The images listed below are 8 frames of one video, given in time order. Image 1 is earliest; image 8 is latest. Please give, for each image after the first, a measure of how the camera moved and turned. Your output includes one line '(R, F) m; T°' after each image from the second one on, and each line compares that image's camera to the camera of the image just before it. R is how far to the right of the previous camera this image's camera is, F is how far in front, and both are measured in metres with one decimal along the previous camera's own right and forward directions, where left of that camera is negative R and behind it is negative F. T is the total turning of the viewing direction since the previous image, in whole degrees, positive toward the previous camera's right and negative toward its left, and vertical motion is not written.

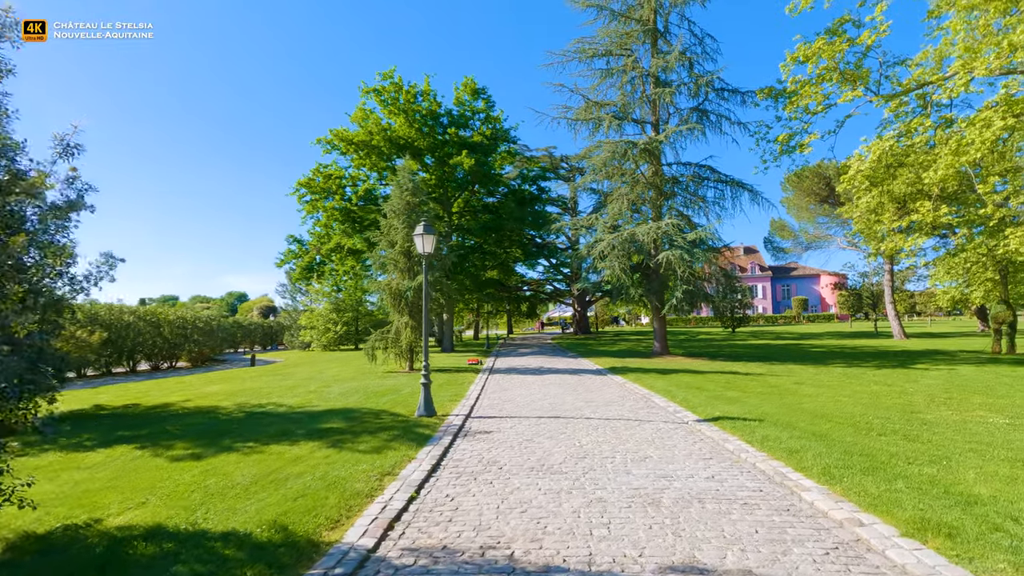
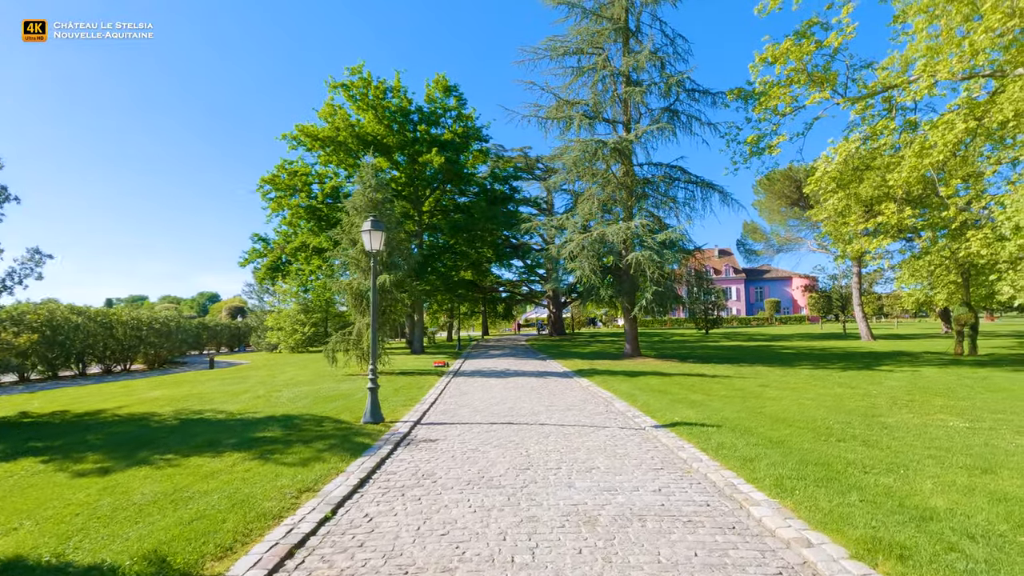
(+0.4, +0.4) m; +2°
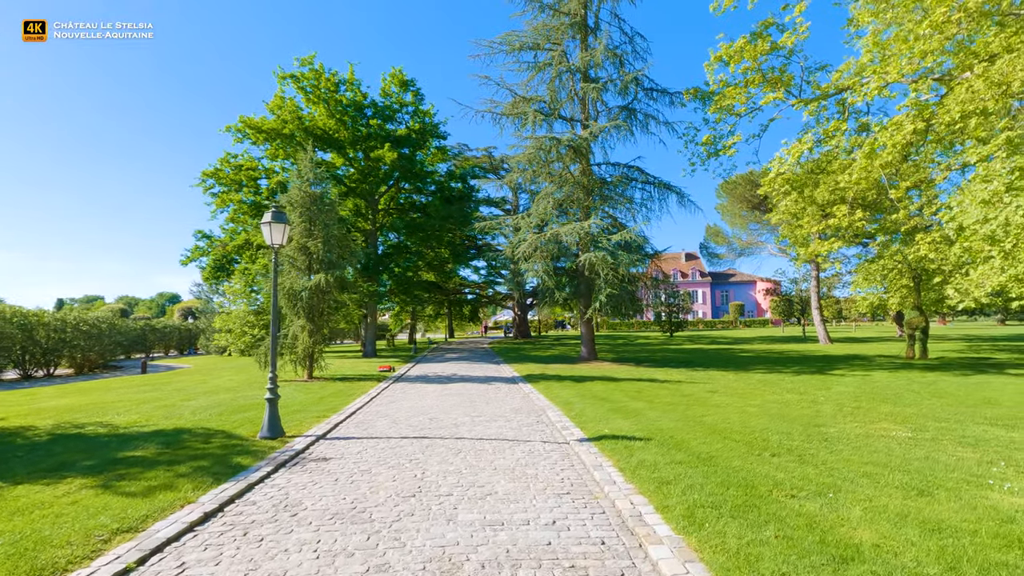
(+0.7, +0.6) m; +3°
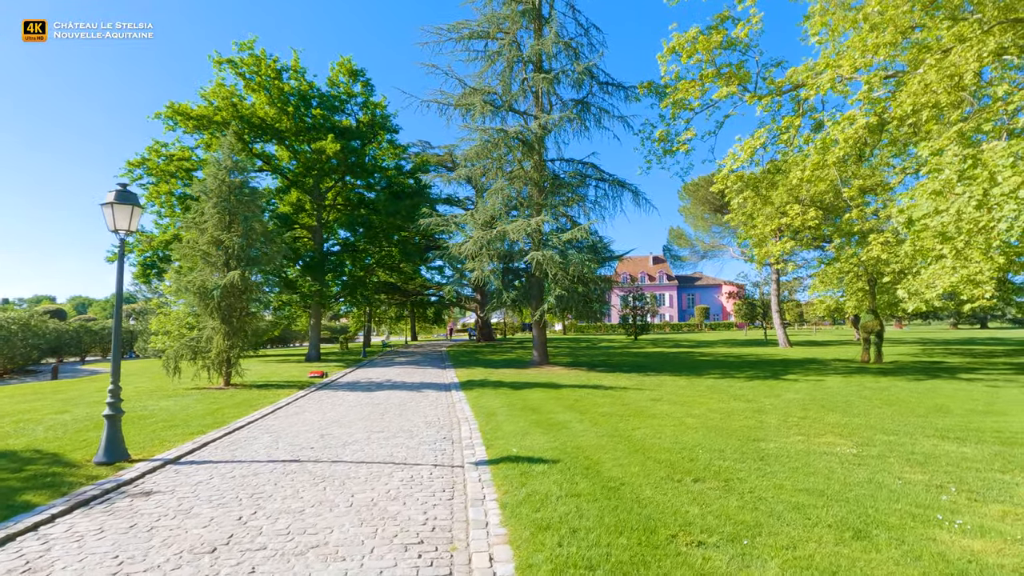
(+0.9, +0.9) m; +3°
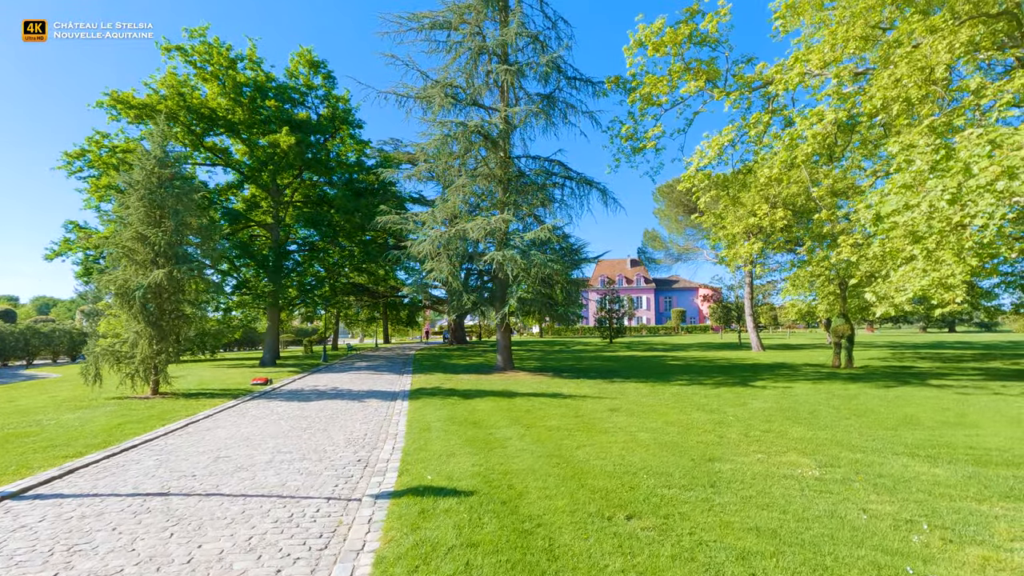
(+0.6, +0.8) m; +2°
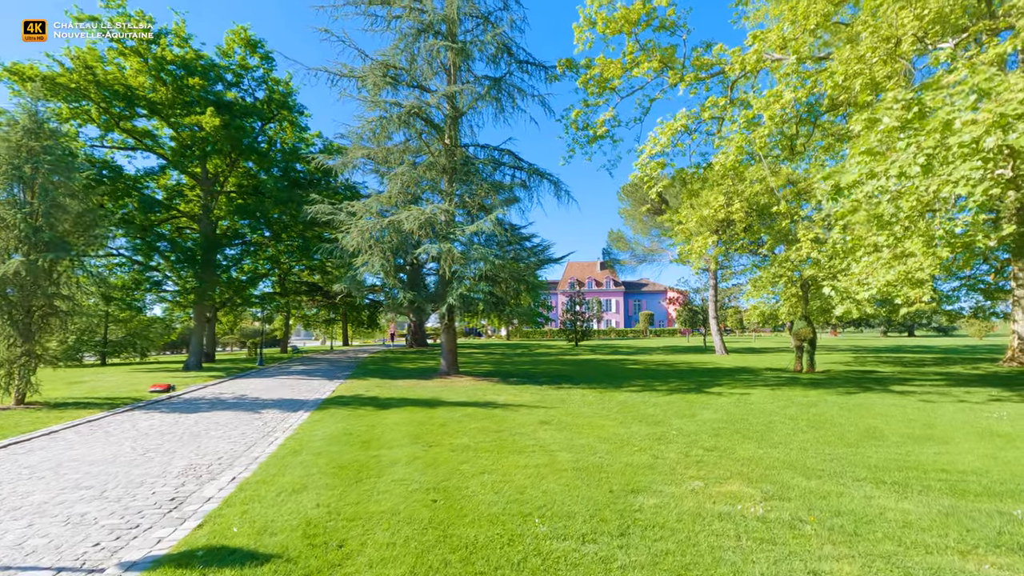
(+0.9, +1.2) m; +3°
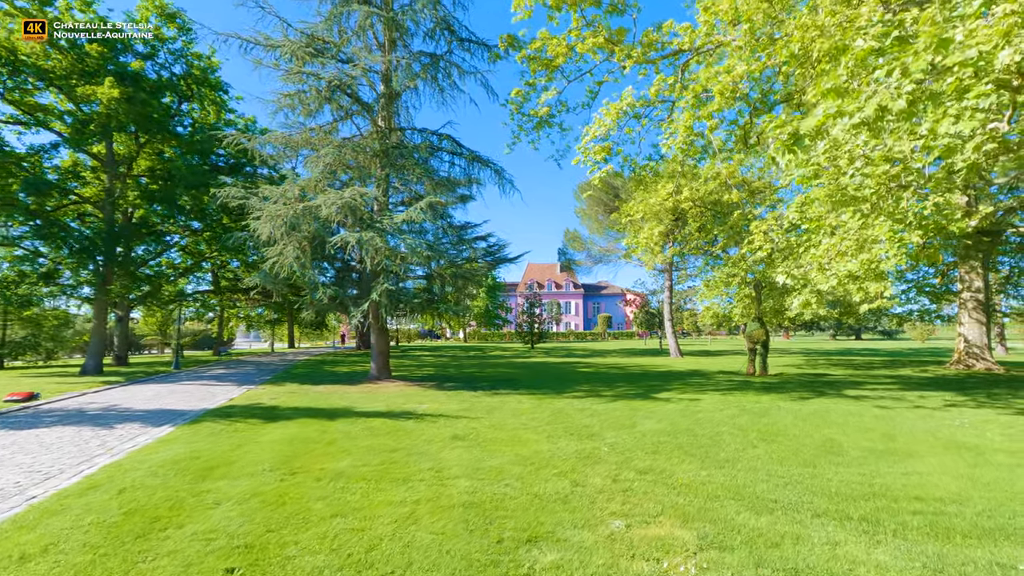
(+0.7, +1.3) m; +4°
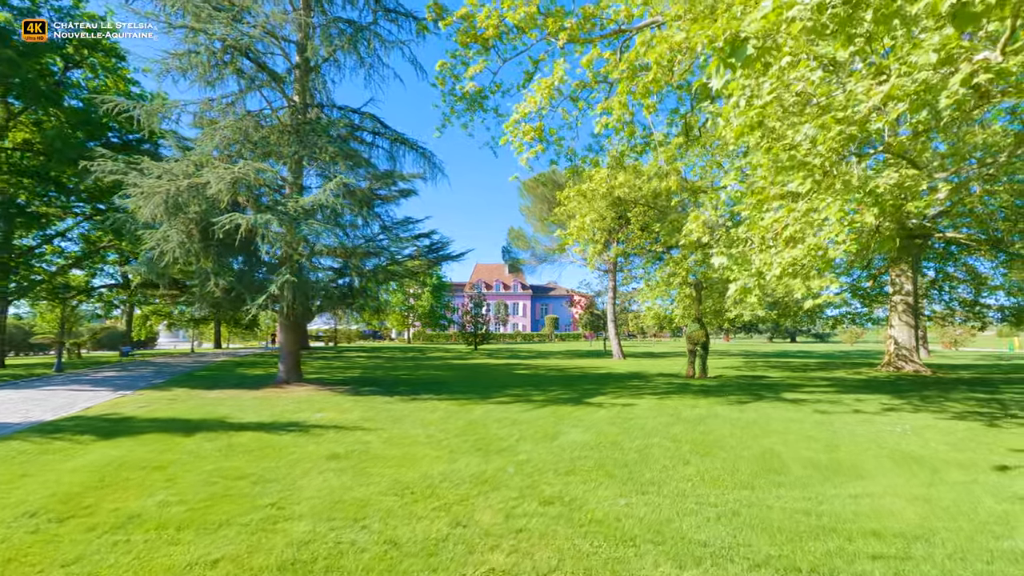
(+0.6, +1.1) m; +5°
